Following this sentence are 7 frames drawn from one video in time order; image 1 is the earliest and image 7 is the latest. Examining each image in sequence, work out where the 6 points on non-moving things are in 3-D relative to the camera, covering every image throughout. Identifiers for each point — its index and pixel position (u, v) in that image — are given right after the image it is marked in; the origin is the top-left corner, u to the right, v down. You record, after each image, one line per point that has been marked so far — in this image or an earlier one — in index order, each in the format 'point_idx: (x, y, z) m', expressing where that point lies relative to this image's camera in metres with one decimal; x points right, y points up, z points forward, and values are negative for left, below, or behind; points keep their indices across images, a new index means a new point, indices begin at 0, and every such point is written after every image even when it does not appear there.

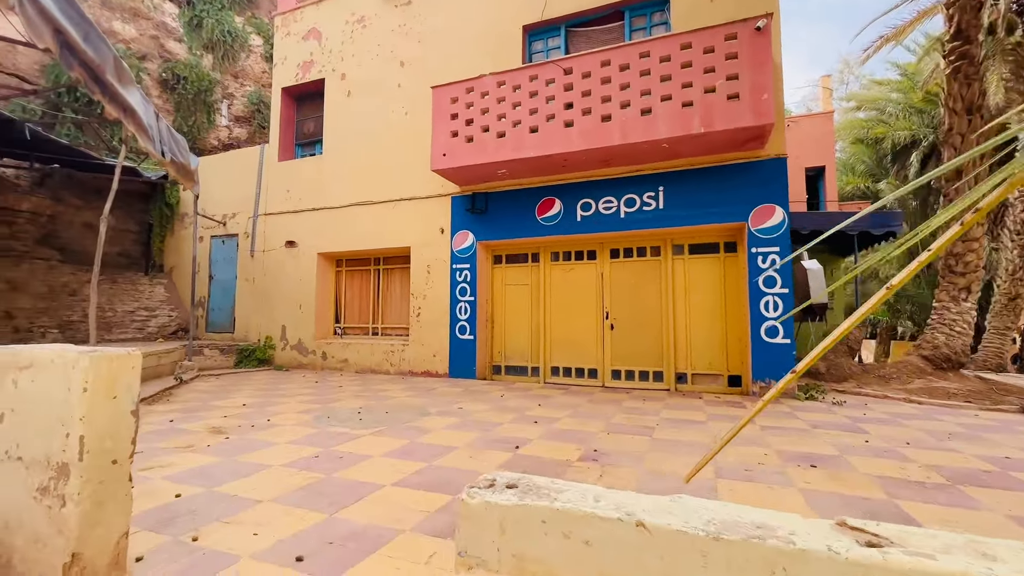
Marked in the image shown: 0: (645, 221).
0: (+1.8, +0.9, +6.0) m
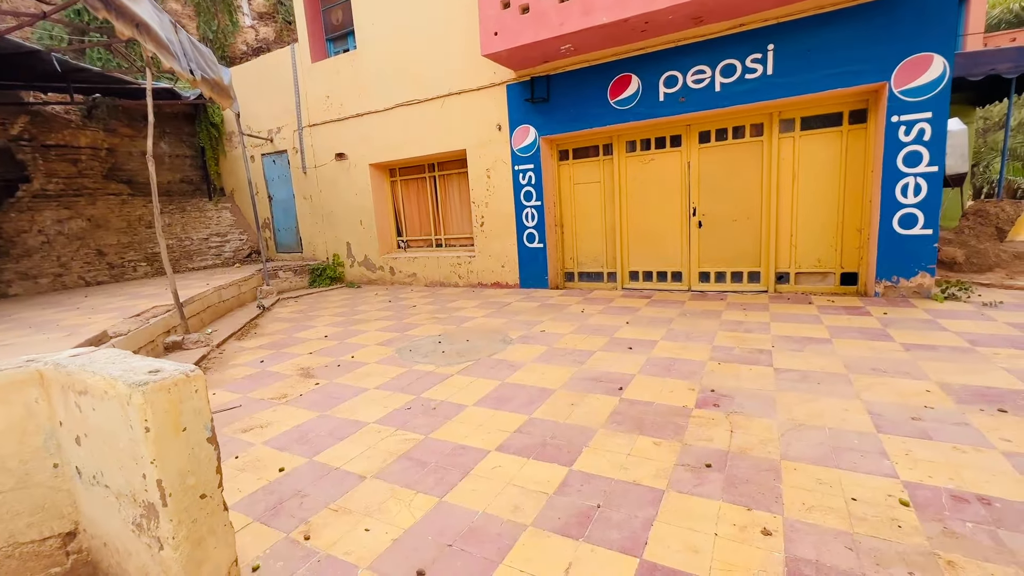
0: (+2.5, +2.1, +4.9) m
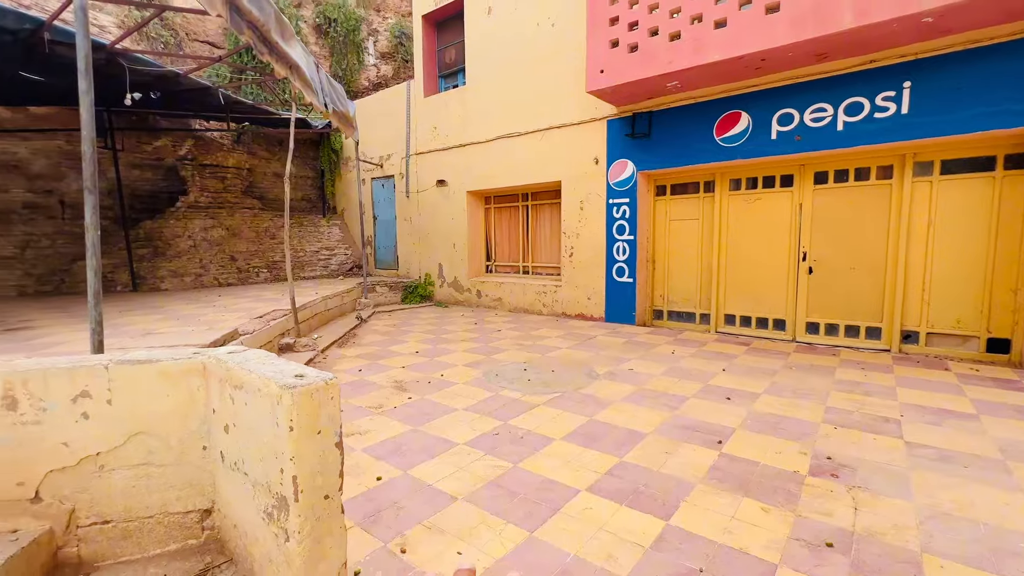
0: (+3.6, +1.5, +4.5) m
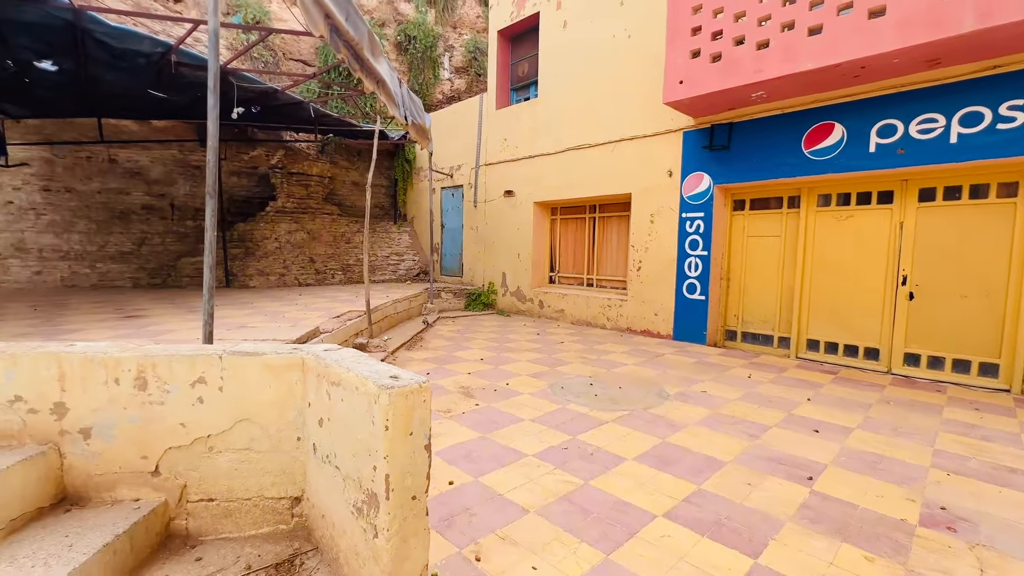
0: (+4.3, +1.3, +4.0) m
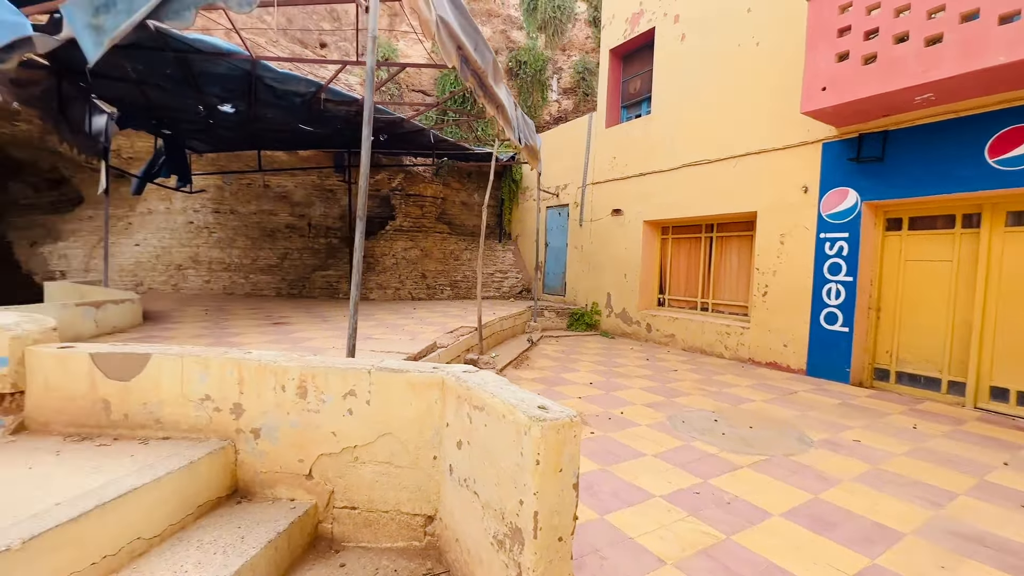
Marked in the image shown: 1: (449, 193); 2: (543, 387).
0: (+5.2, +0.9, +3.0) m
1: (-1.5, +2.3, +10.9) m
2: (+0.3, -1.0, +4.7) m
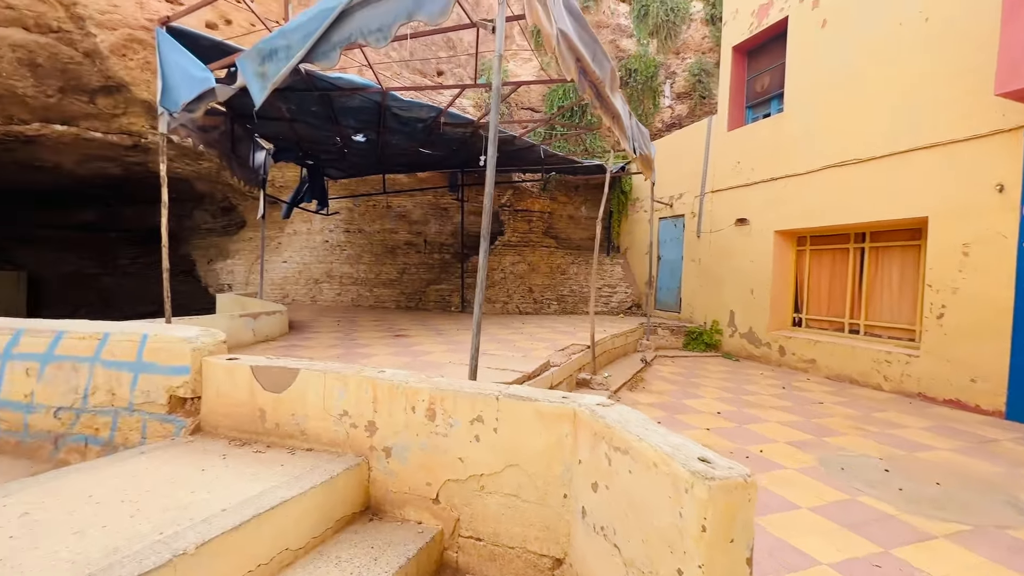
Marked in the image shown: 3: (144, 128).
0: (+5.9, +0.8, +1.6) m
1: (+1.1, +1.9, +10.8) m
2: (+1.4, -1.2, +4.3) m
3: (-7.2, +3.1, +8.8) m
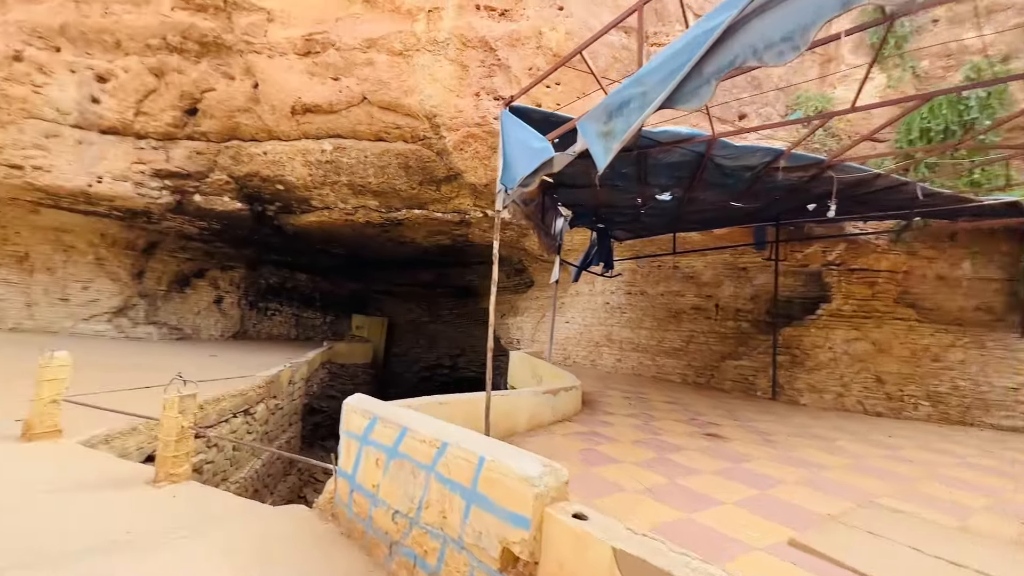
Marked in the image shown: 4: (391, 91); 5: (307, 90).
0: (+6.2, +0.3, -2.7) m
1: (+7.0, +0.4, +7.8) m
2: (+3.7, -1.9, +1.7) m
3: (-1.0, +1.9, +10.5) m
4: (-2.5, +4.0, +9.2) m
5: (-4.3, +4.1, +9.5) m
